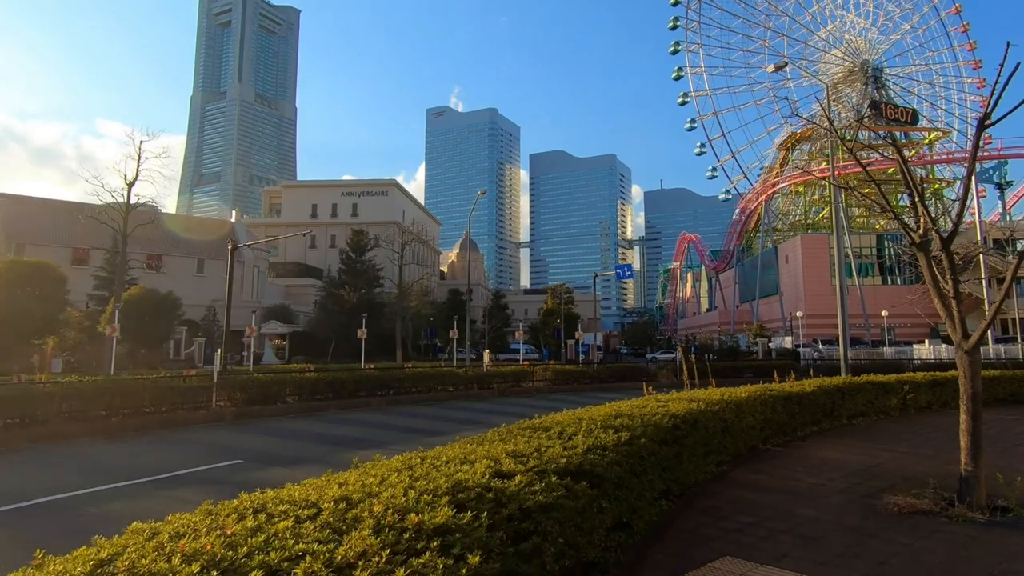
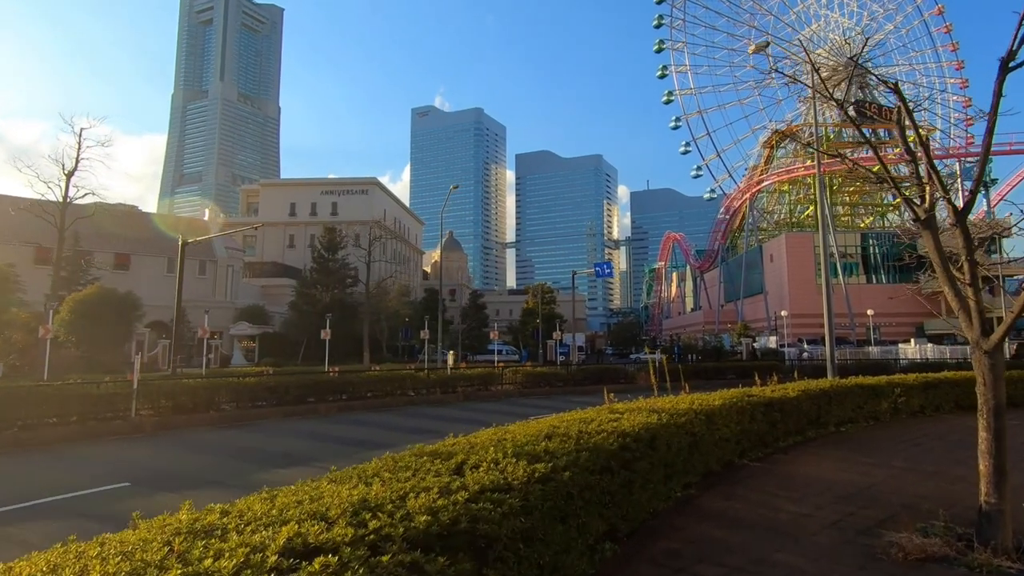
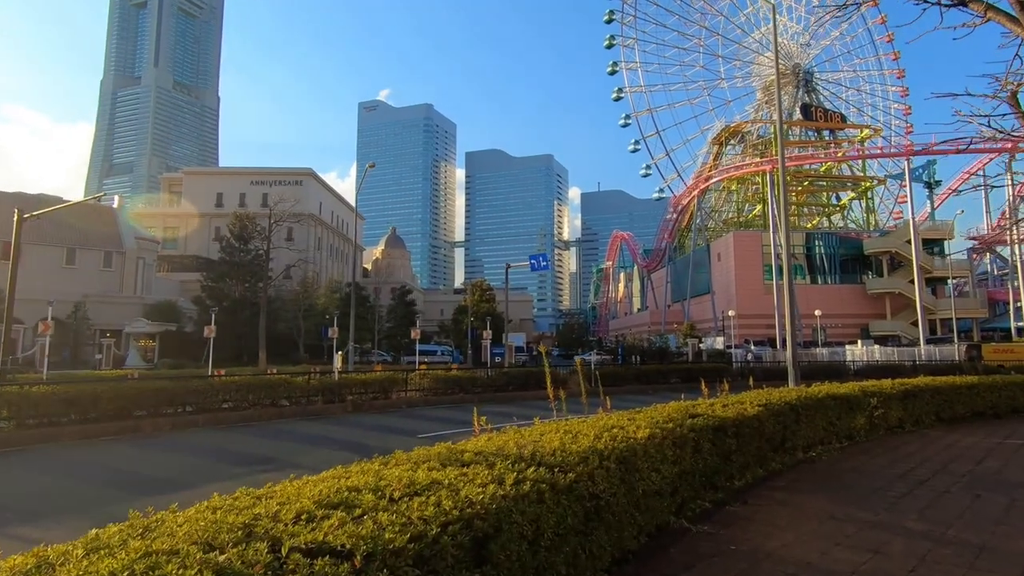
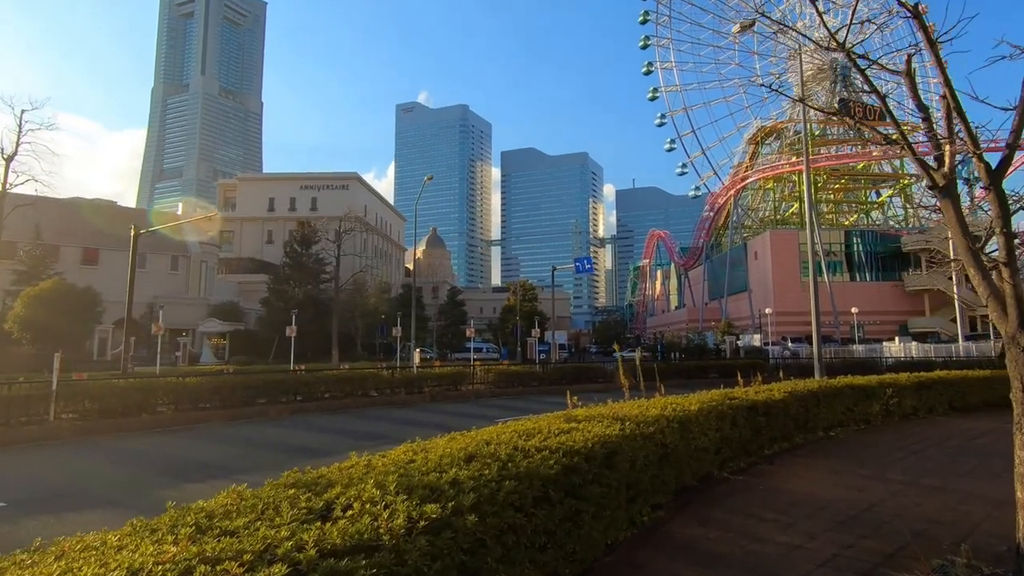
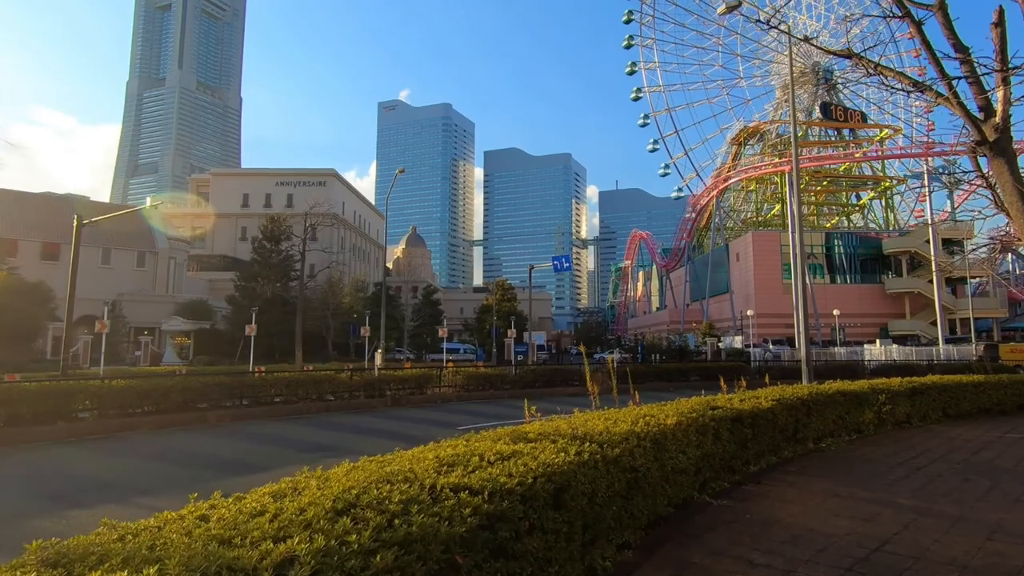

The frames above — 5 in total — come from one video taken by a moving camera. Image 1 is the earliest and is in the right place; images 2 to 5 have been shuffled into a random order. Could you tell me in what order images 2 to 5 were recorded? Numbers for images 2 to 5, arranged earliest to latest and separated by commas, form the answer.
2, 4, 5, 3
